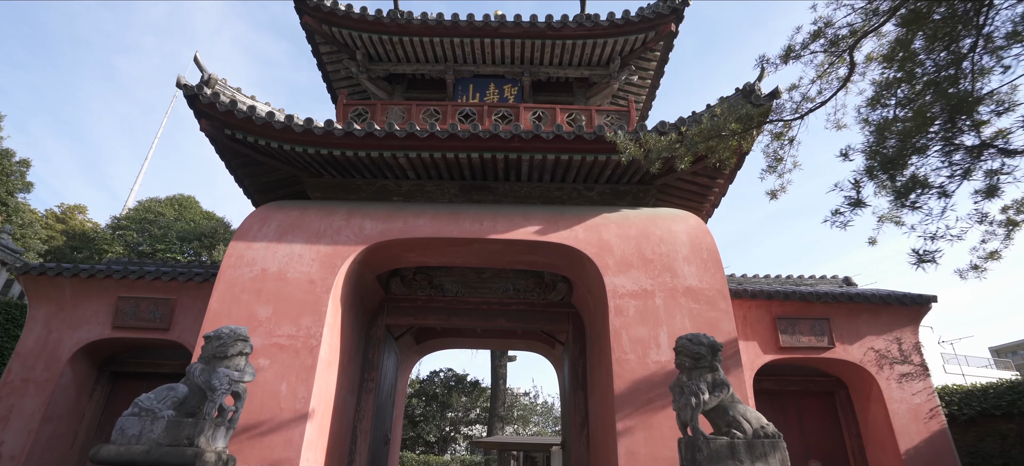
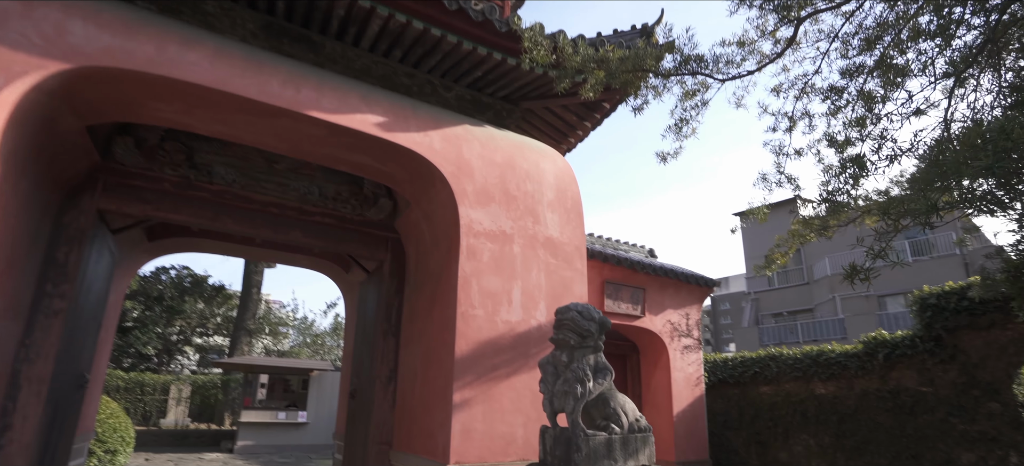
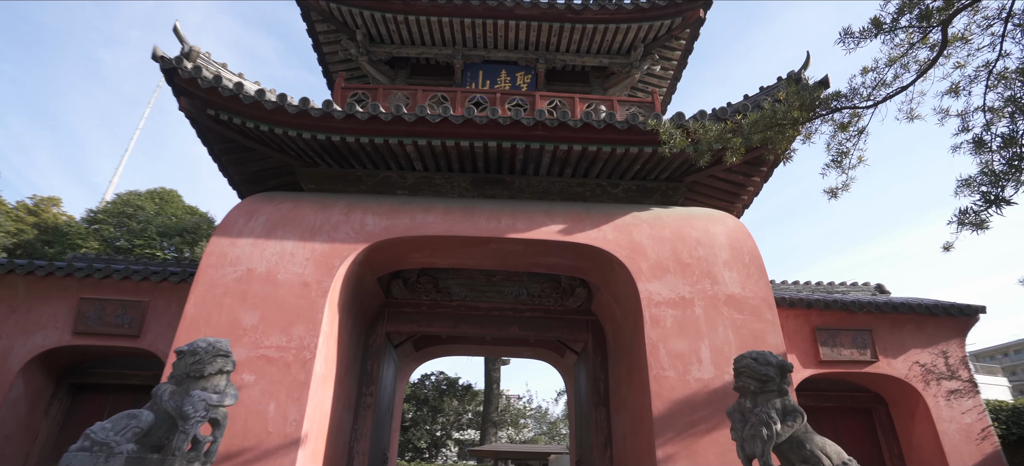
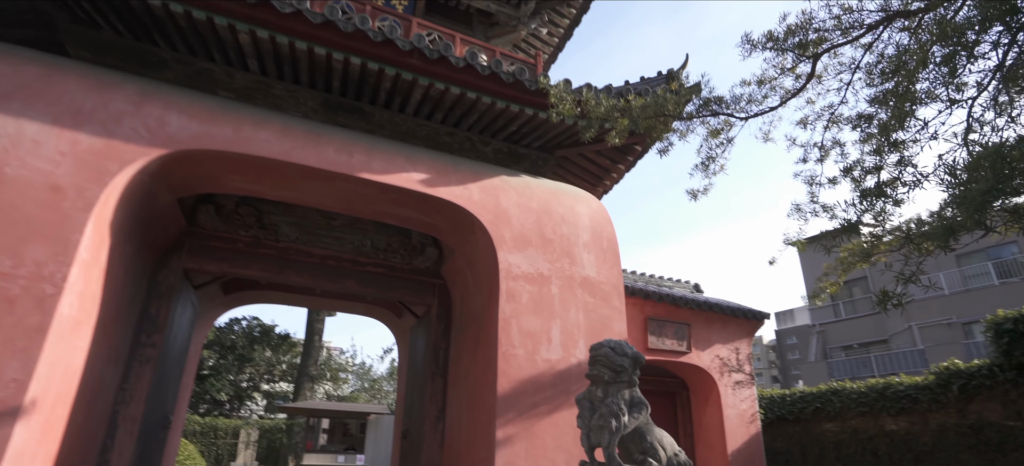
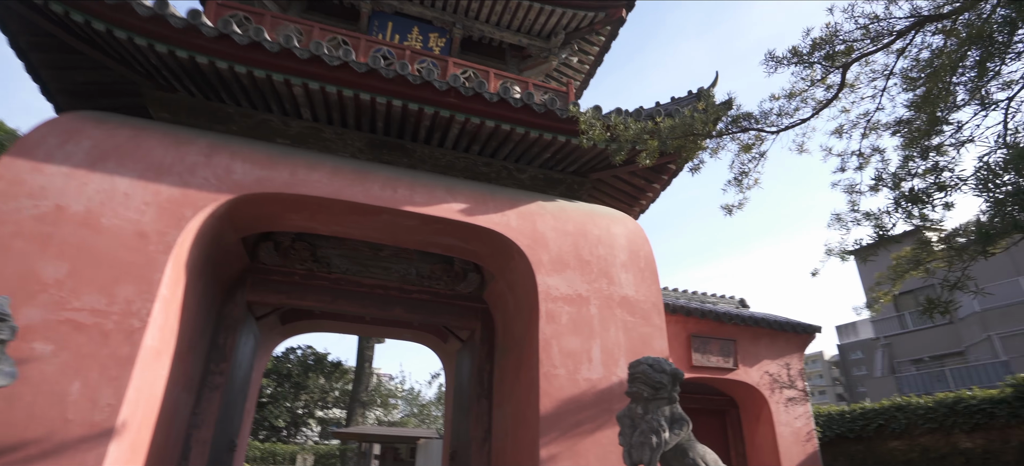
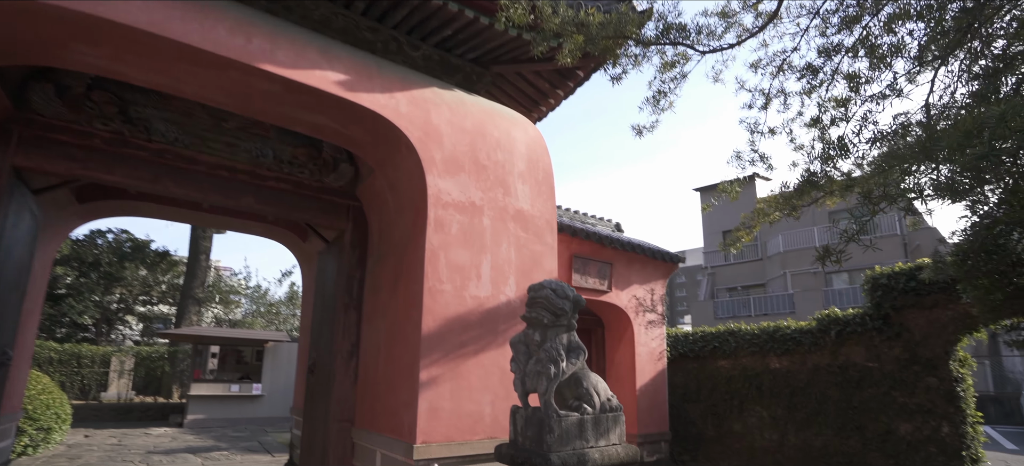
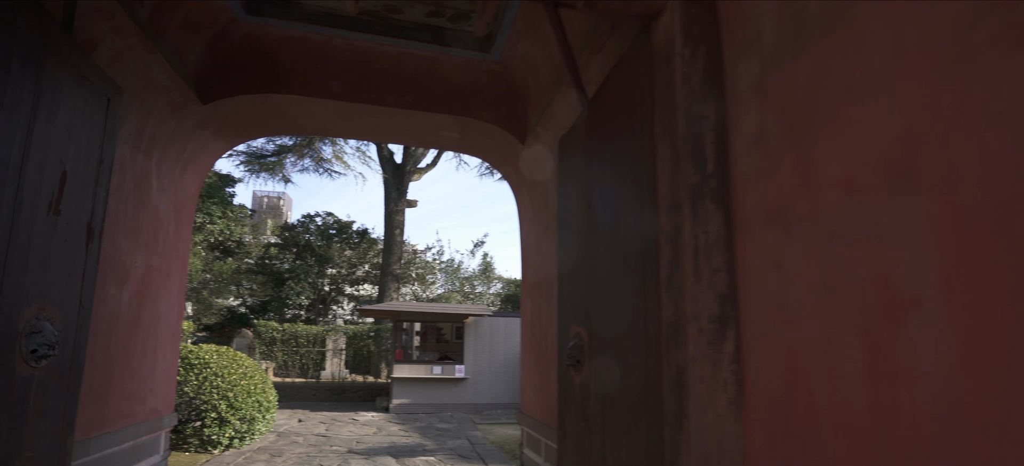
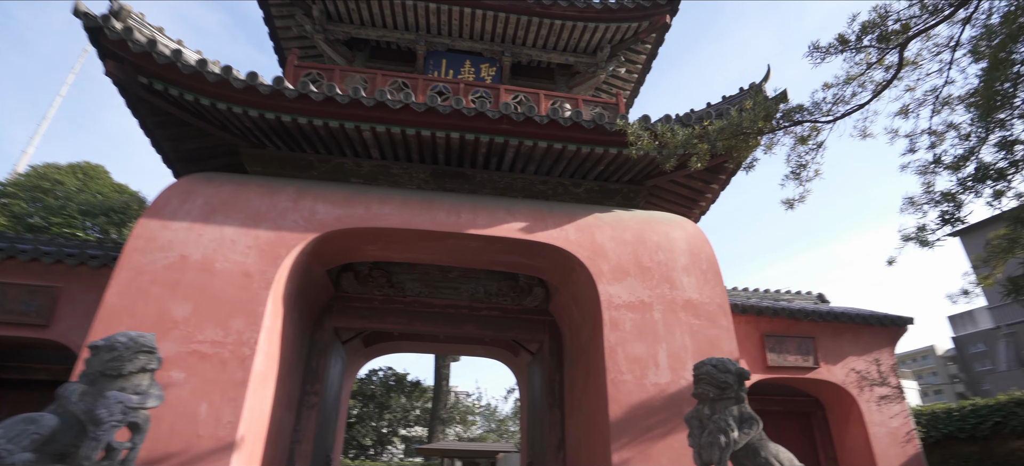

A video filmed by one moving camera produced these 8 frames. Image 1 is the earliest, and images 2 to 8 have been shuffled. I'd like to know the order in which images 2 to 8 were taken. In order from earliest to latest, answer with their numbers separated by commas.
3, 8, 5, 4, 2, 6, 7
